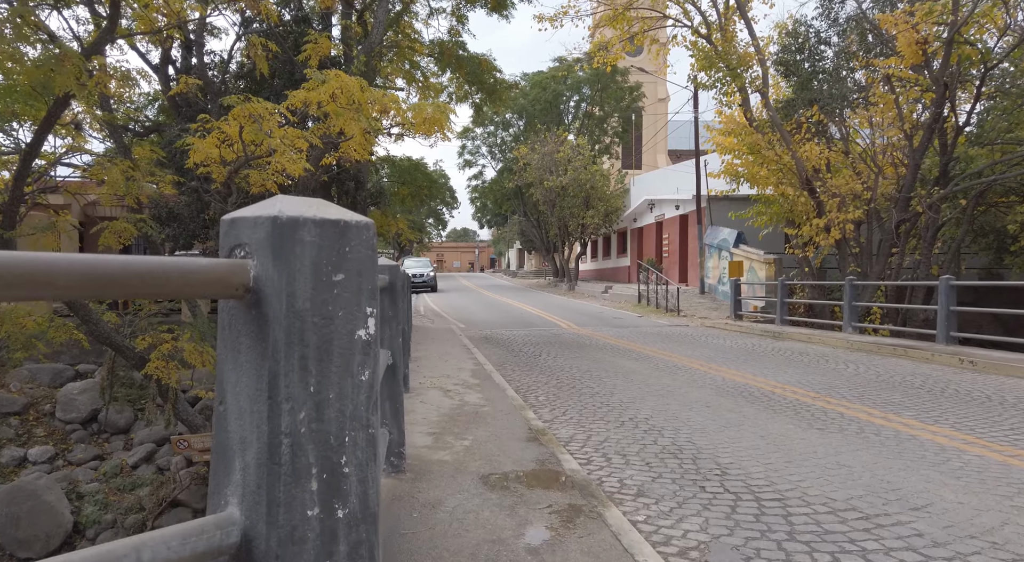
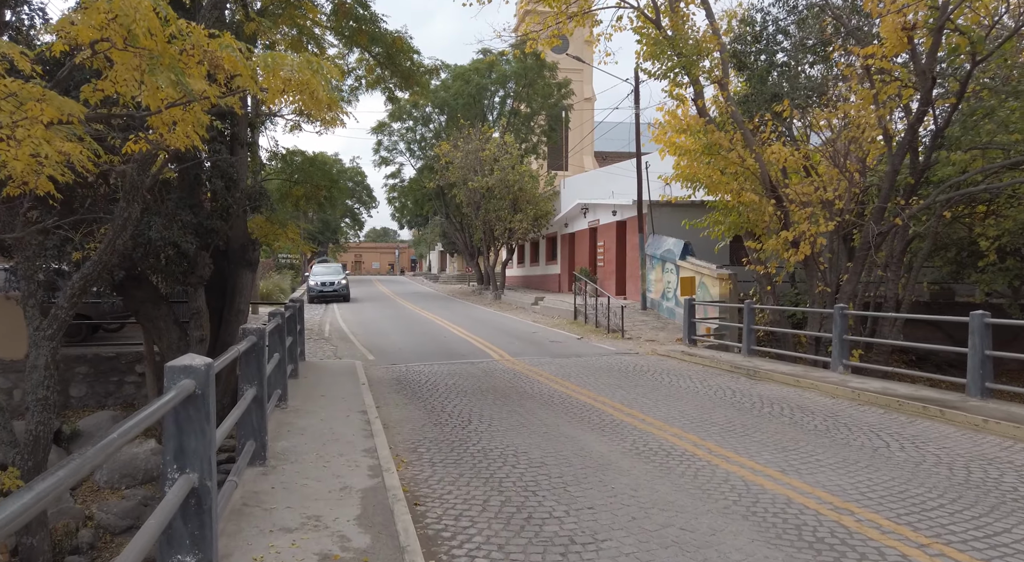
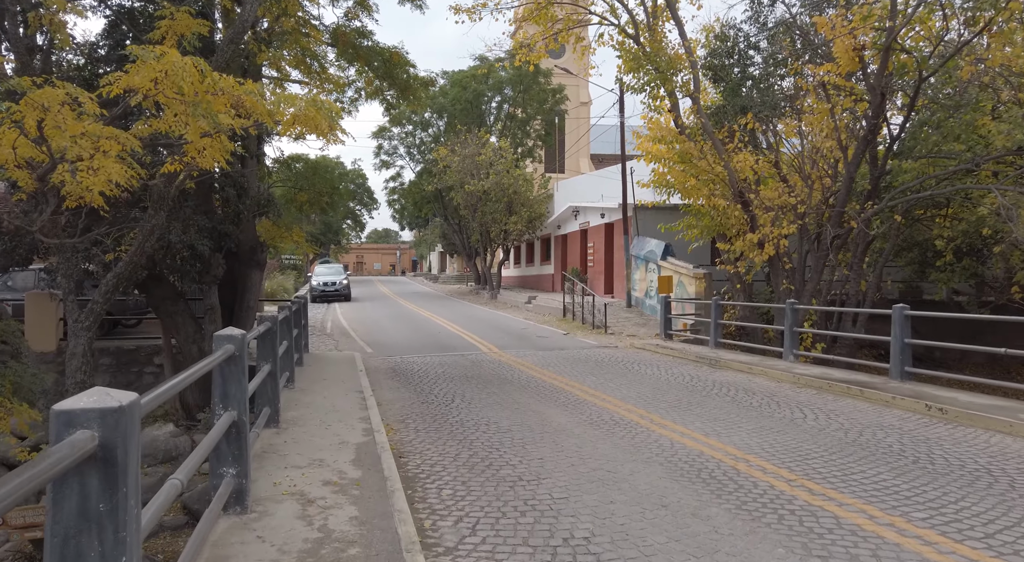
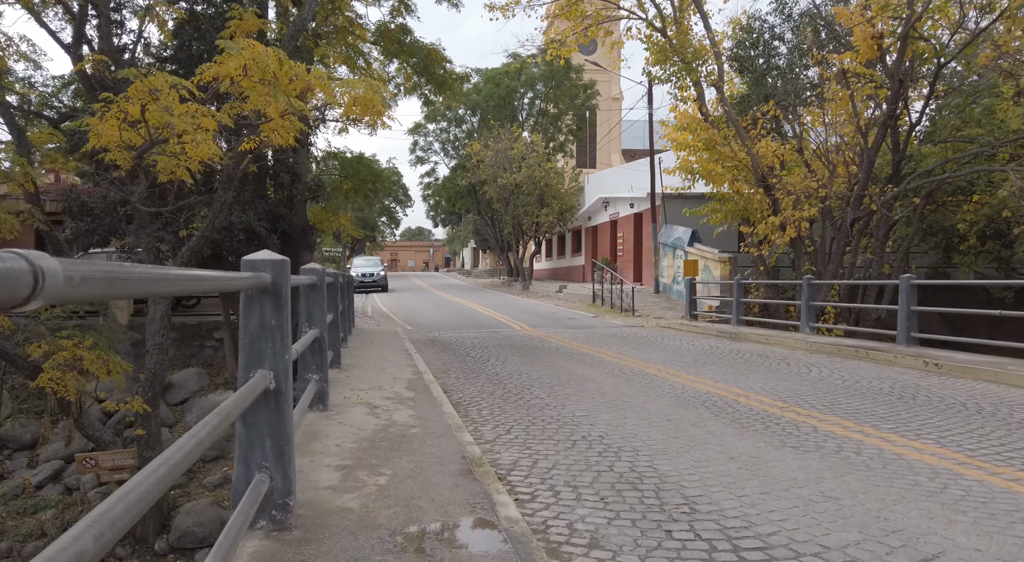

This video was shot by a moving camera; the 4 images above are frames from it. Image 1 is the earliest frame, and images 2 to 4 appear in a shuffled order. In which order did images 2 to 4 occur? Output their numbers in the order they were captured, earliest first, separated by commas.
4, 3, 2
